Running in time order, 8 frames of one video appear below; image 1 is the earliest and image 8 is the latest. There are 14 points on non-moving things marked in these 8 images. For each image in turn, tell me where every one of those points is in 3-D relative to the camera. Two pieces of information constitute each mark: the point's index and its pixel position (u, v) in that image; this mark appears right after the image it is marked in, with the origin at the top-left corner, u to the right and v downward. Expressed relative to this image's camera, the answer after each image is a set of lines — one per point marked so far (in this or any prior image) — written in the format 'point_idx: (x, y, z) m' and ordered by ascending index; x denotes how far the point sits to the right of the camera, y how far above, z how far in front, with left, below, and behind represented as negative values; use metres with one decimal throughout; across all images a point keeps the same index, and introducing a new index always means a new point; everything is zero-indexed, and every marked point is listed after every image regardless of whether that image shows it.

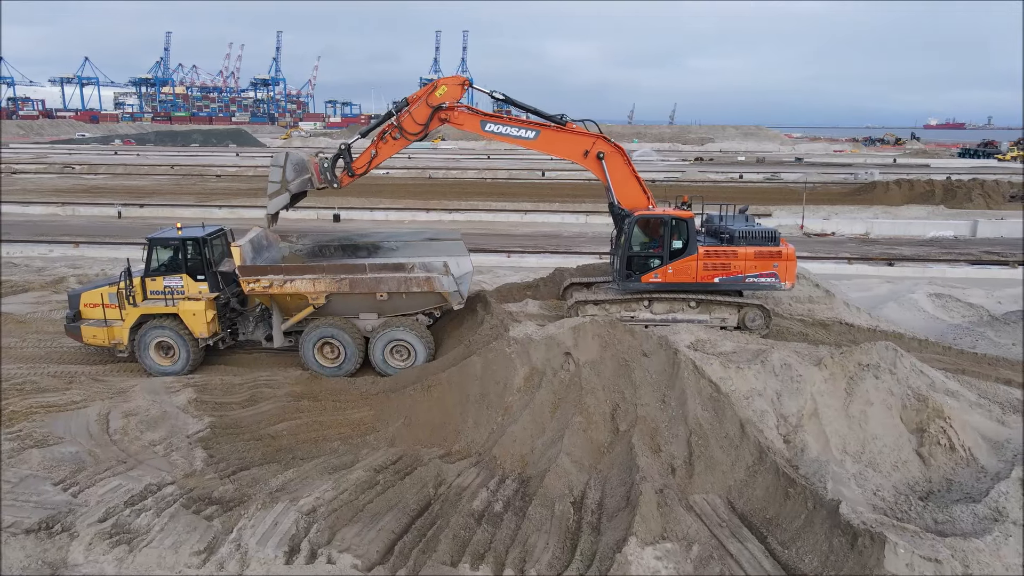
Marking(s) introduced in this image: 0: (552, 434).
0: (+0.4, -1.3, +6.7) m
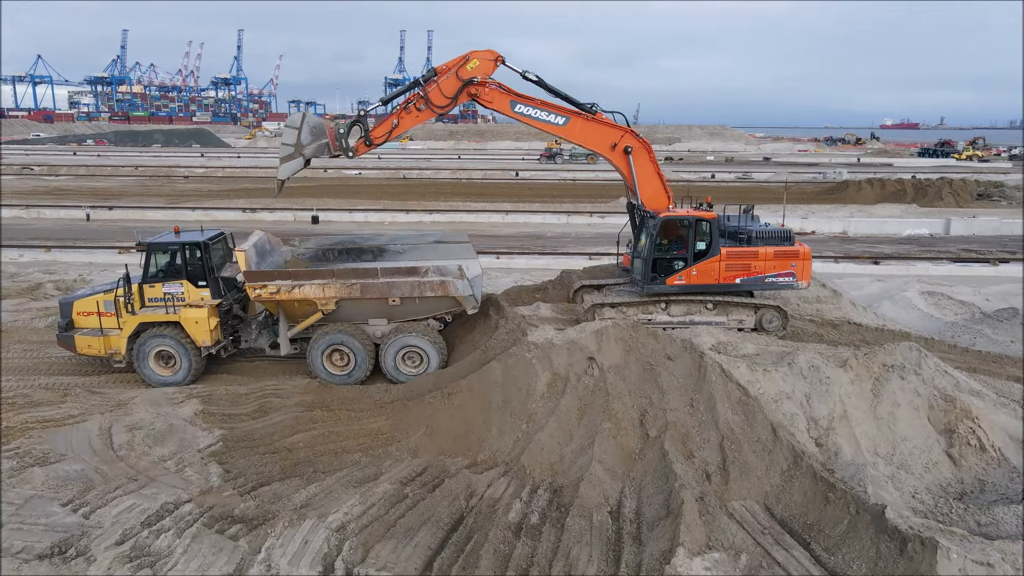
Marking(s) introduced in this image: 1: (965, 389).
0: (+0.6, -1.3, +6.5) m
1: (+4.3, -1.0, +7.0) m
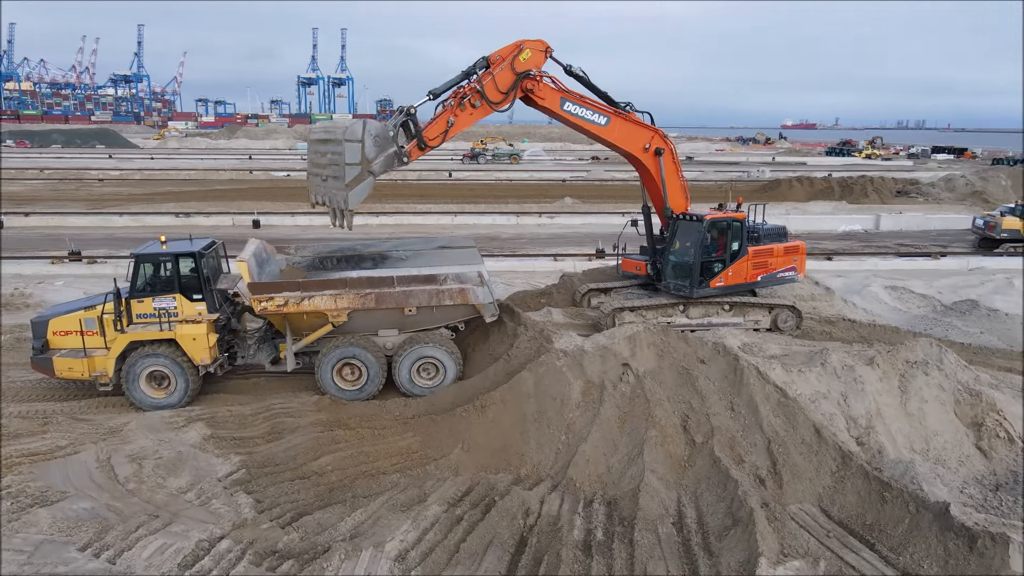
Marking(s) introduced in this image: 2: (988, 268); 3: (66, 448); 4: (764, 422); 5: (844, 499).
0: (+1.0, -1.4, +6.4) m
1: (+4.6, -0.9, +7.2) m
2: (+11.0, +0.5, +17.1) m
3: (-4.0, -1.4, +6.7) m
4: (+2.2, -1.2, +6.5) m
5: (+2.7, -1.7, +6.0) m
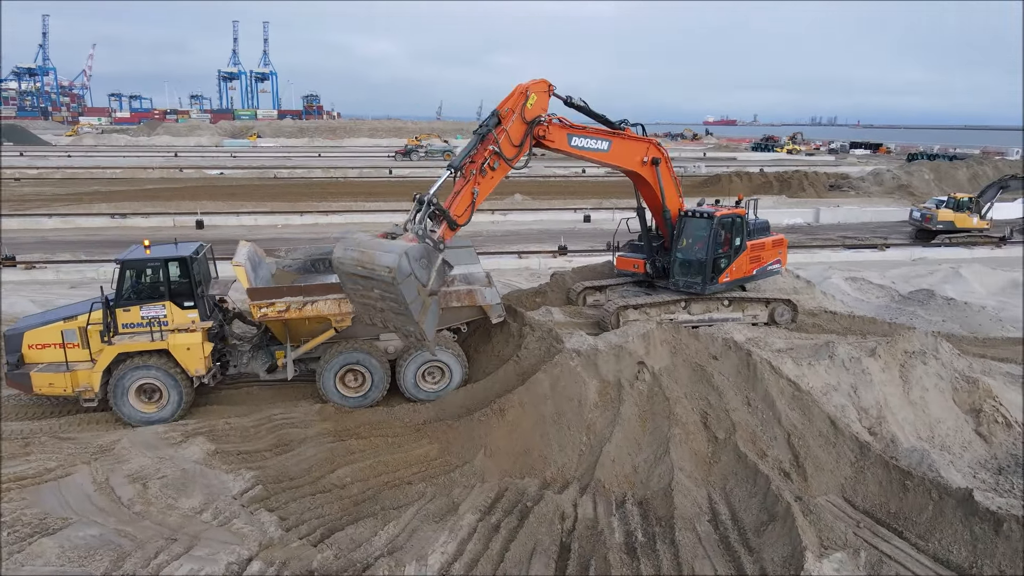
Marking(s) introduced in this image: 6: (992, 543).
0: (+1.2, -1.4, +6.3) m
1: (+4.7, -0.8, +7.5) m
2: (+10.2, +0.7, +17.9) m
3: (-3.8, -1.5, +6.2) m
4: (+2.4, -1.1, +6.6) m
5: (+2.9, -1.7, +6.1) m
6: (+3.5, -1.8, +5.4) m
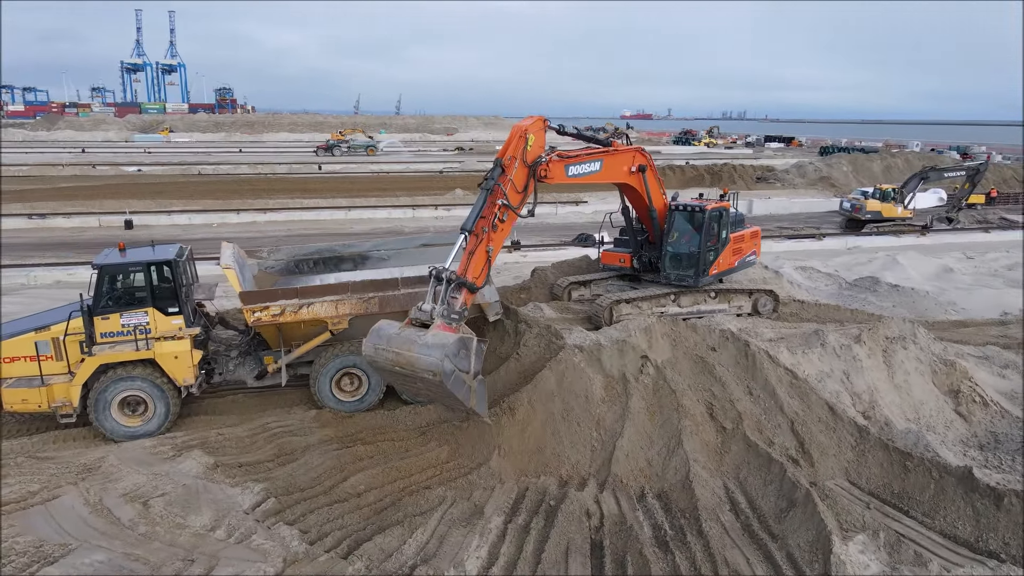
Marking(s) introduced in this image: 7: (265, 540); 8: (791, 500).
0: (+1.3, -1.3, +6.4) m
1: (+4.7, -0.7, +7.9) m
2: (+9.0, +1.0, +18.8) m
3: (-3.6, -1.6, +5.7) m
4: (+2.5, -1.1, +6.7) m
5: (+3.1, -1.6, +6.3) m
6: (+3.7, -1.8, +5.6) m
7: (-1.7, -1.8, +5.2) m
8: (+2.2, -1.6, +5.7) m
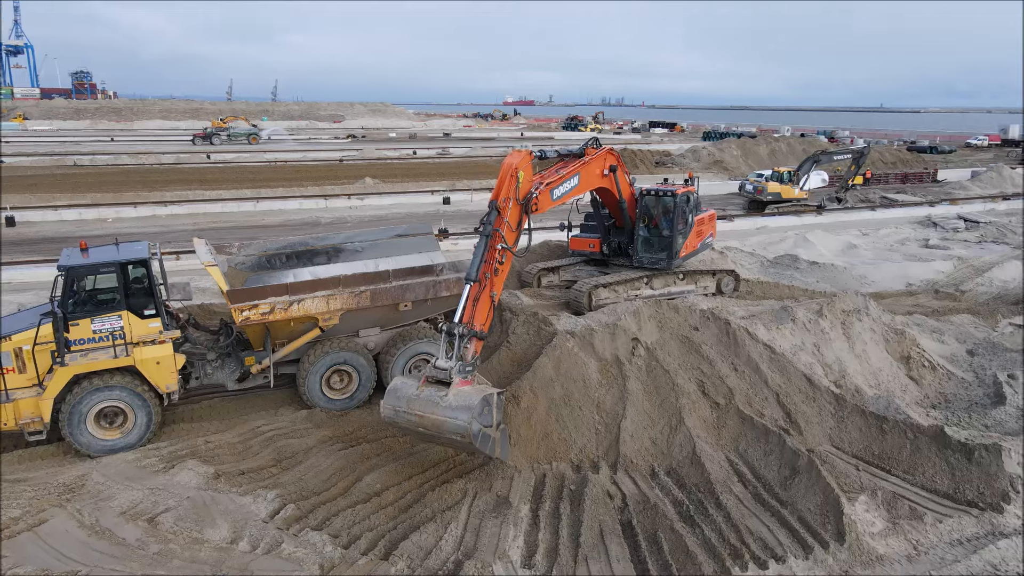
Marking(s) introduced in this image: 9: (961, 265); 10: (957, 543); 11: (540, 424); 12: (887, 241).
0: (+1.4, -1.2, +6.6) m
1: (+4.4, -0.4, +8.6) m
2: (+7.1, +1.7, +19.9) m
3: (-3.4, -1.6, +5.2) m
4: (+2.4, -0.9, +7.1) m
5: (+3.1, -1.4, +6.8) m
6: (+3.8, -1.5, +6.2) m
7: (-1.4, -1.7, +4.9) m
8: (+2.3, -1.5, +6.1) m
9: (+9.5, +0.5, +15.7) m
10: (+3.3, -1.9, +5.5) m
11: (+0.2, -1.2, +6.5) m
12: (+9.3, +1.2, +18.4) m
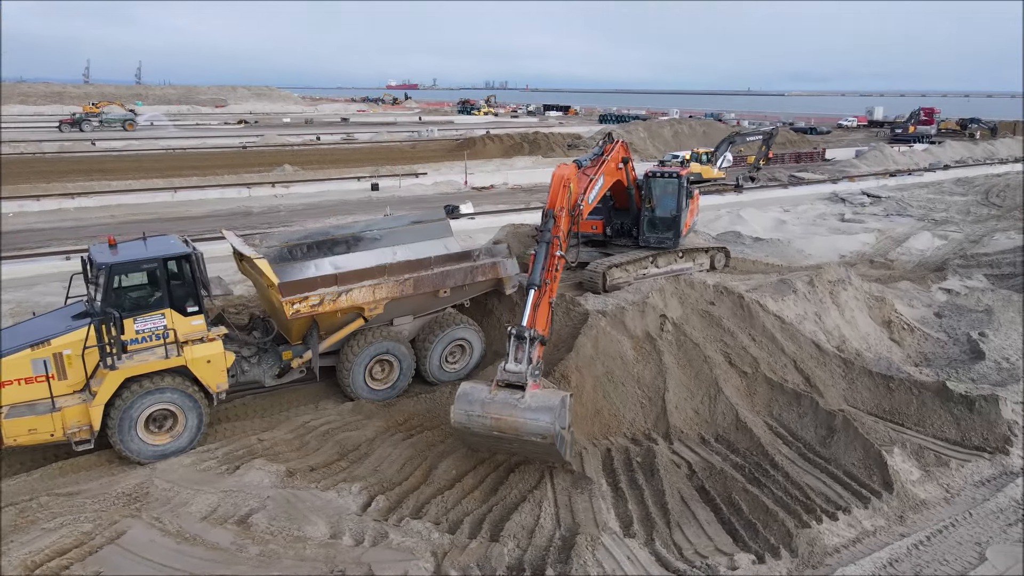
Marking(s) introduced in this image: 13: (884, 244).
0: (+1.8, -1.0, +6.9) m
1: (+4.5, 0.0, +9.3) m
2: (+5.4, +2.3, +20.9) m
3: (-2.8, -1.6, +4.9) m
4: (+2.8, -0.6, +7.6) m
5: (+3.5, -1.1, +7.4) m
6: (+4.3, -1.2, +6.9) m
7: (-0.7, -1.7, +4.9) m
8: (+2.8, -1.2, +6.6) m
9: (+8.5, +1.1, +17.1) m
10: (+3.9, -1.6, +6.1) m
11: (+0.7, -1.0, +6.7) m
12: (+7.9, +1.9, +19.7) m
13: (+8.3, +1.0, +16.5) m
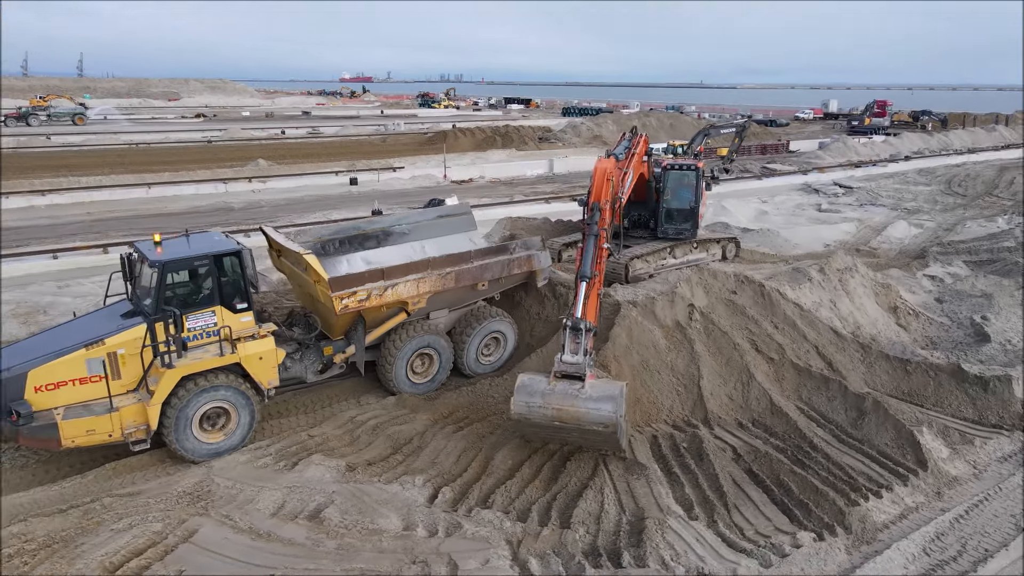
0: (+2.1, -0.9, +7.1) m
1: (+4.7, +0.1, +9.6) m
2: (+5.0, +2.6, +21.2) m
3: (-2.3, -1.6, +4.9) m
4: (+3.1, -0.5, +7.8) m
5: (+3.8, -0.9, +7.7) m
6: (+4.7, -1.1, +7.3) m
7: (-0.2, -1.6, +5.0) m
8: (+3.2, -1.1, +6.8) m
9: (+8.3, +1.4, +17.6) m
10: (+4.3, -1.5, +6.5) m
11: (+1.1, -0.9, +6.8) m
12: (+7.5, +2.2, +20.1) m
13: (+8.1, +1.3, +17.1) m
